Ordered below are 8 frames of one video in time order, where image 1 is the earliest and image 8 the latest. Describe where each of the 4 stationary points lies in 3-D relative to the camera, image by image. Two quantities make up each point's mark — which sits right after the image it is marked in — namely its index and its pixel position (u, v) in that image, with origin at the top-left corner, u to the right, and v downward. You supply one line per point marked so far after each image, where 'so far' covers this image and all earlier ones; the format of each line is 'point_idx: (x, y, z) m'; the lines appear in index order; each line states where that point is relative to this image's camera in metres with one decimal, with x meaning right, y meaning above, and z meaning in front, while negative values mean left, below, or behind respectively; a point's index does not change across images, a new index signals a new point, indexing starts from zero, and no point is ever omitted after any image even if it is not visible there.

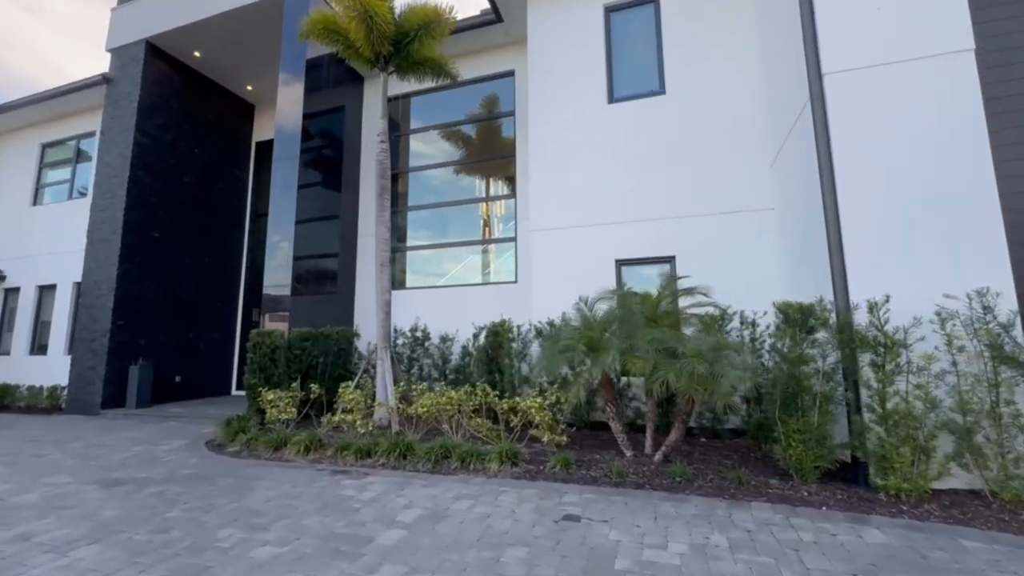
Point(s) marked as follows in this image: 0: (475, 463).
0: (-0.4, -1.9, +4.7) m
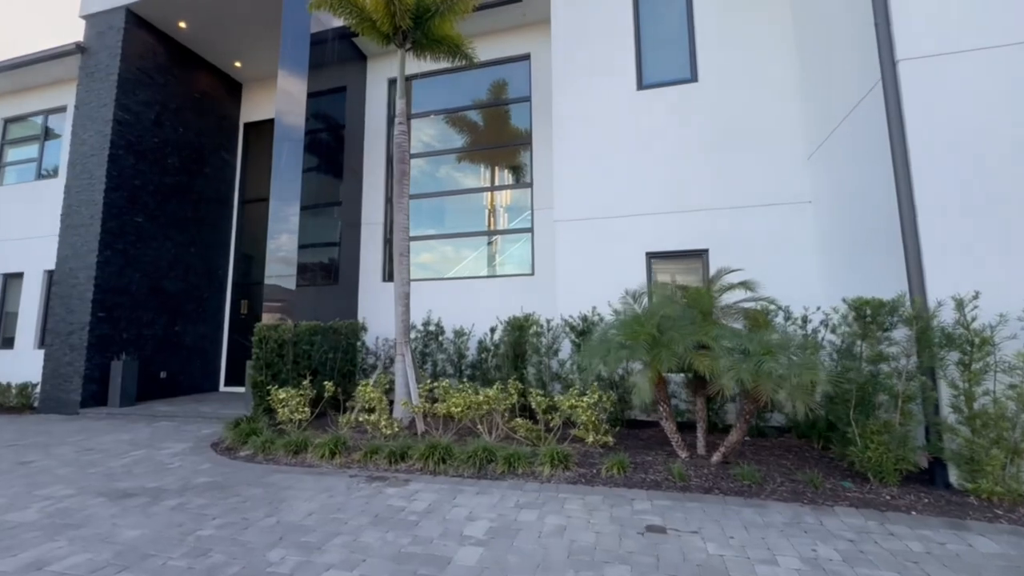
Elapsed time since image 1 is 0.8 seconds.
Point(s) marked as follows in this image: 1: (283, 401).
0: (+0.1, -1.8, +4.4) m
1: (-3.1, -1.6, +6.1) m
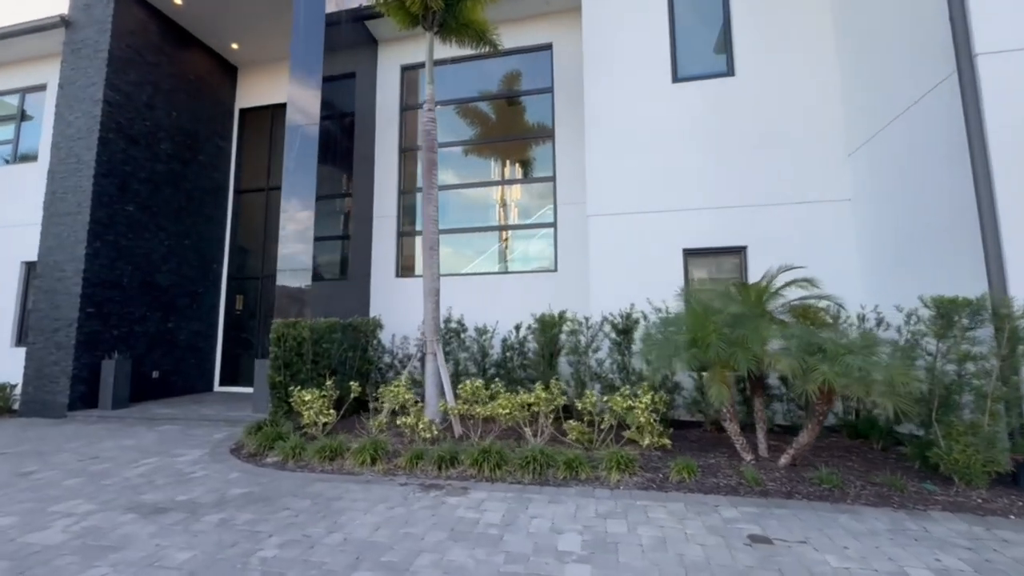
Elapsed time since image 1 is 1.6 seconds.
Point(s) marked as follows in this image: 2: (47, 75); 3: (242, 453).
0: (+0.7, -1.8, +4.2) m
1: (-2.6, -1.5, +5.8) m
2: (-10.2, +4.7, +9.8) m
3: (-3.3, -2.0, +5.4) m
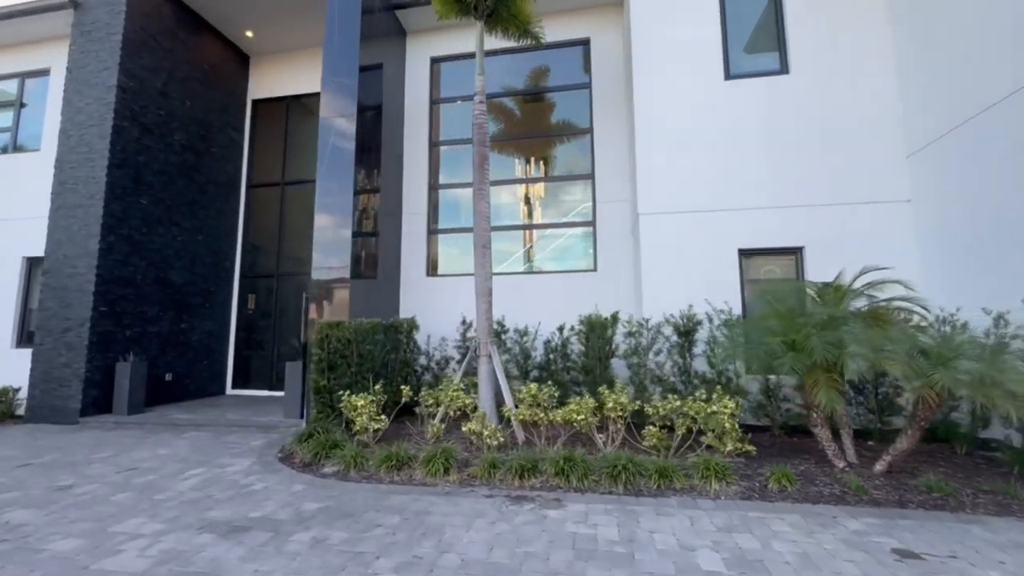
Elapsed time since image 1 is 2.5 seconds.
0: (+1.5, -1.8, +4.0) m
1: (-1.9, -1.5, +5.5) m
2: (-9.6, +4.8, +9.2) m
3: (-2.5, -2.0, +5.1) m
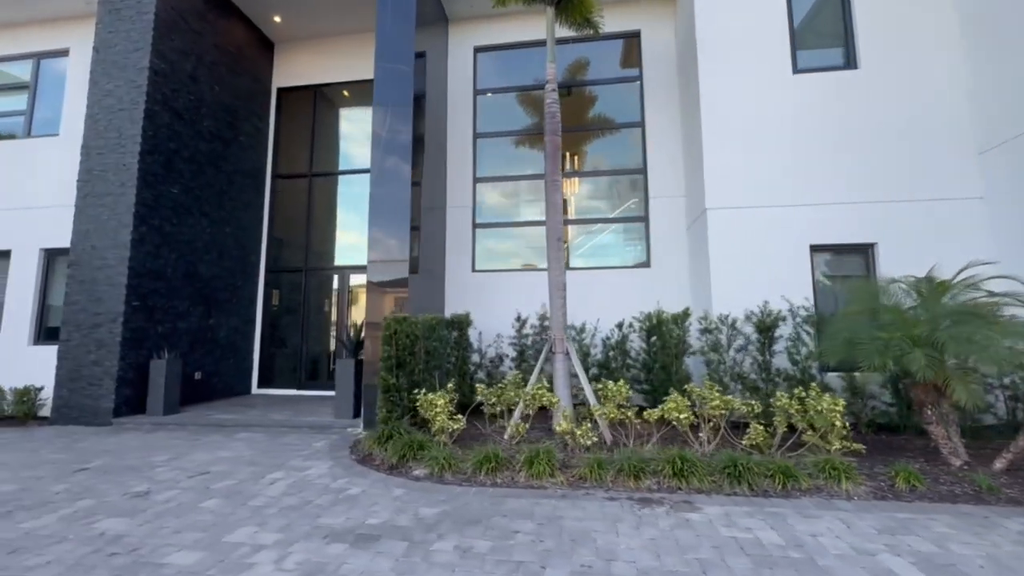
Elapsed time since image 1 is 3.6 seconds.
0: (+2.5, -1.7, +3.9) m
1: (-0.9, -1.4, +5.2) m
2: (-8.7, +4.9, +8.7) m
3: (-1.5, -1.9, +4.8) m
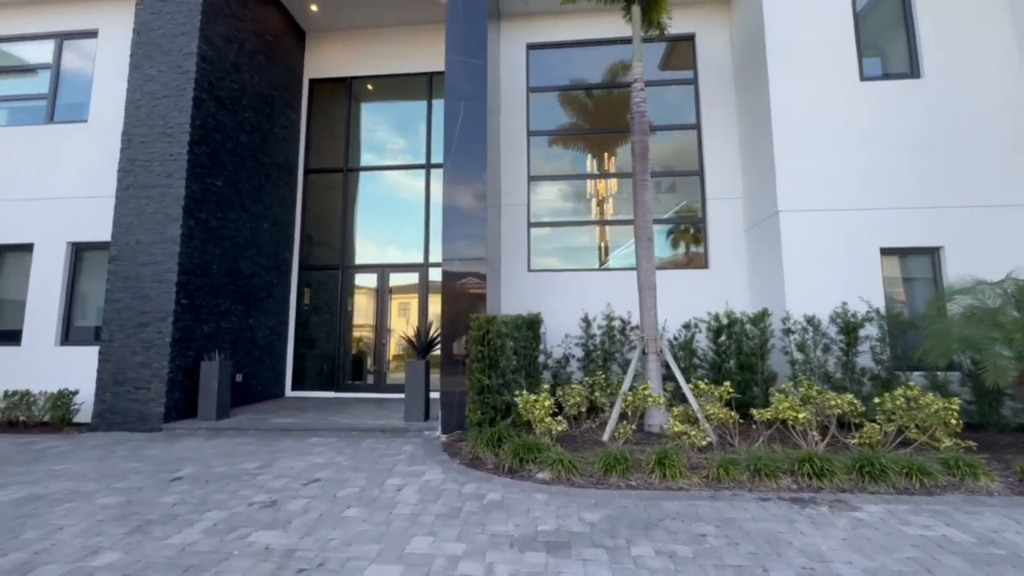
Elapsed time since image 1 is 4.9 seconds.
0: (+3.8, -1.7, +4.0) m
1: (+0.3, -1.4, +5.1) m
2: (-7.6, +4.9, +8.1) m
3: (-0.2, -1.9, +4.6) m
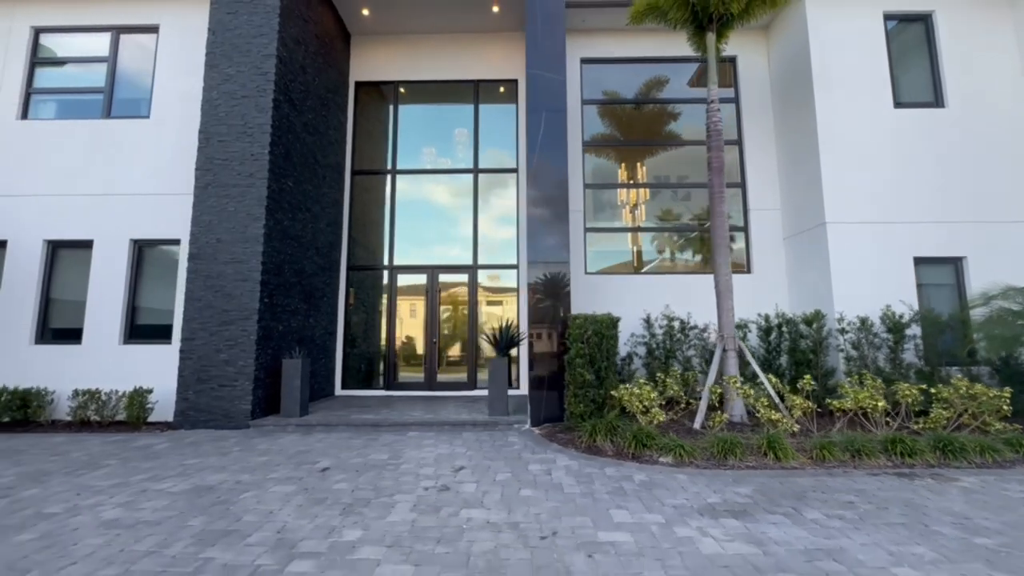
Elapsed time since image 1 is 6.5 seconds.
0: (+5.2, -1.8, +4.7) m
1: (+1.7, -1.4, +5.6) m
2: (-6.4, +5.0, +8.1) m
3: (+1.1, -1.9, +5.1) m
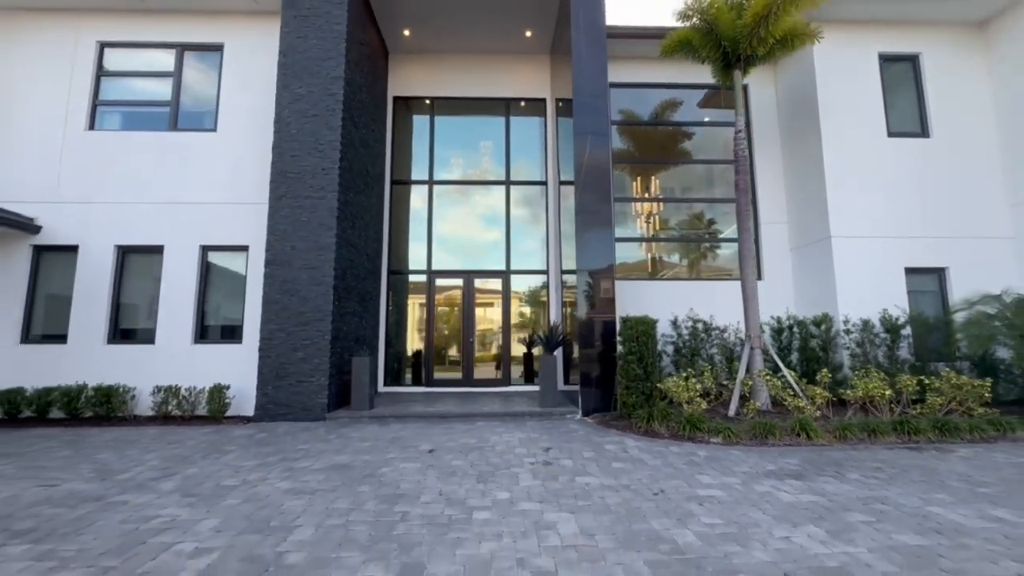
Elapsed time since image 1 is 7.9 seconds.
0: (+6.2, -1.9, +5.7) m
1: (+2.6, -1.5, +6.4) m
2: (-5.6, +4.9, +8.6) m
3: (+2.1, -2.0, +5.9) m
